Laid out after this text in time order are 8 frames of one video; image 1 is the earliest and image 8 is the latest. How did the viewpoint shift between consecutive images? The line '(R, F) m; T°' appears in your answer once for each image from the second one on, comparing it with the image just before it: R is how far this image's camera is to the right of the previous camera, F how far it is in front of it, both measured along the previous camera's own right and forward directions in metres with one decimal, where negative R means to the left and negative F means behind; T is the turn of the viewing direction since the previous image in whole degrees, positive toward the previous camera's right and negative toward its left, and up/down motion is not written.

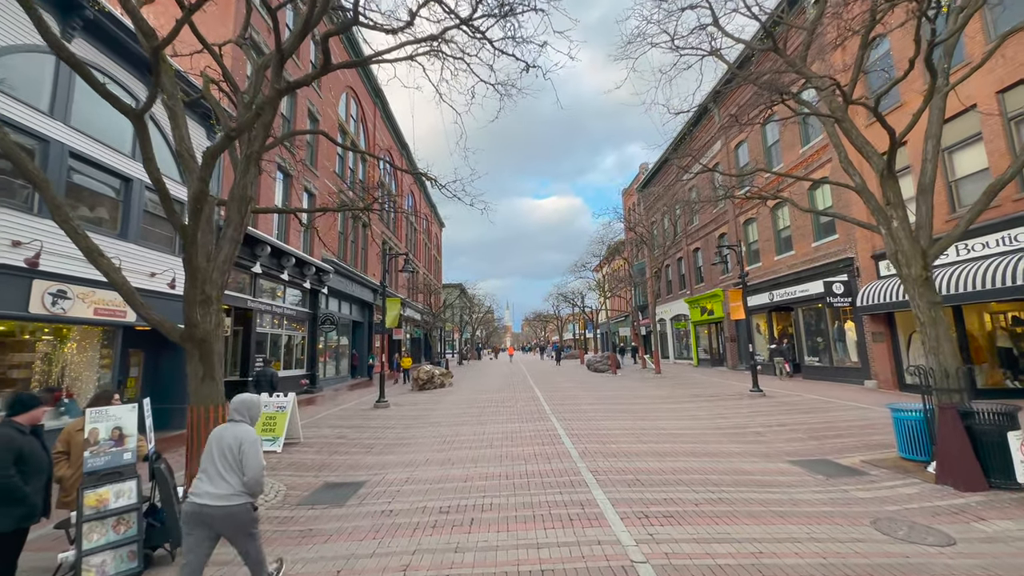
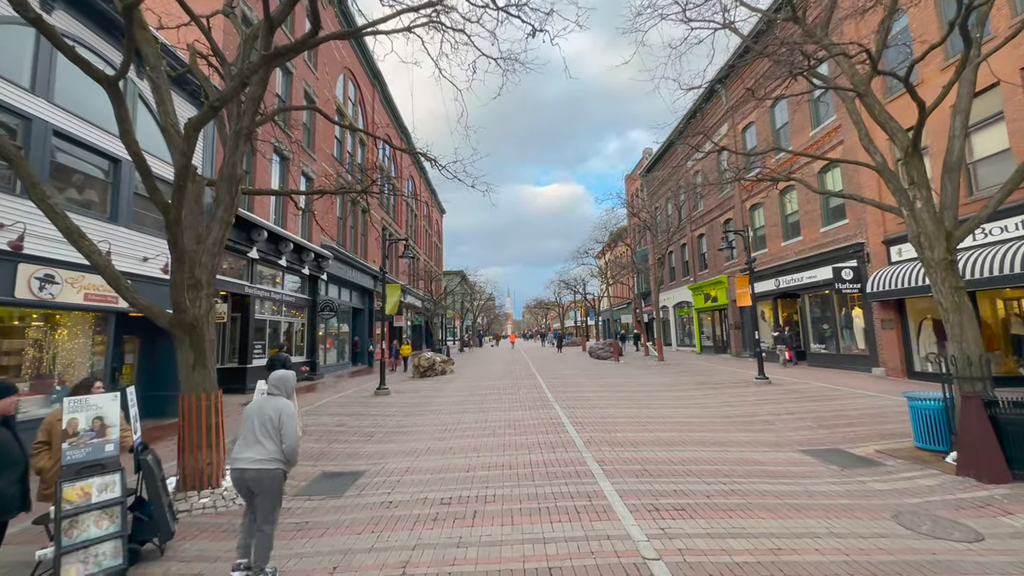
(0.0, +0.3) m; 0°
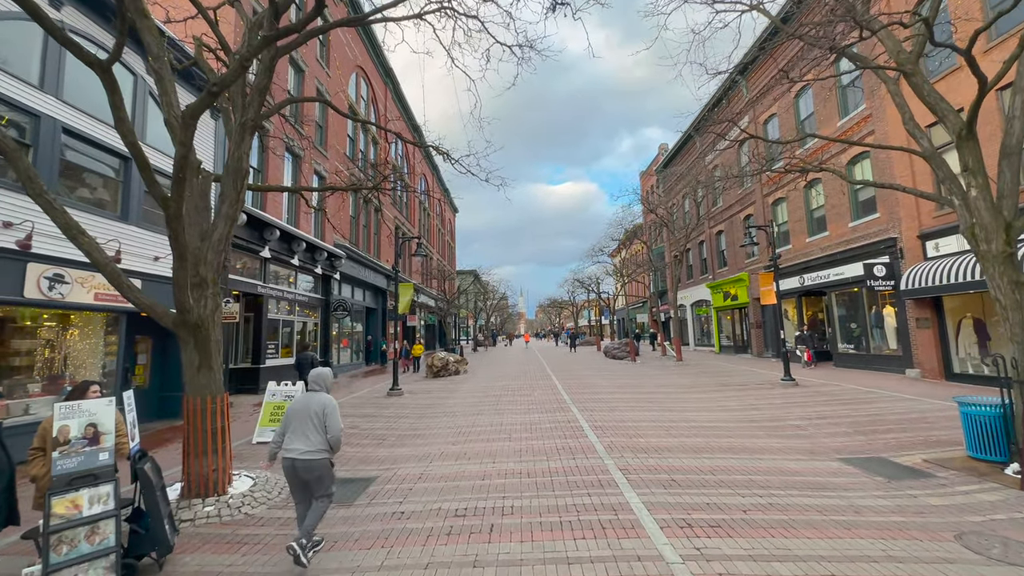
(-0.1, +0.4) m; -2°
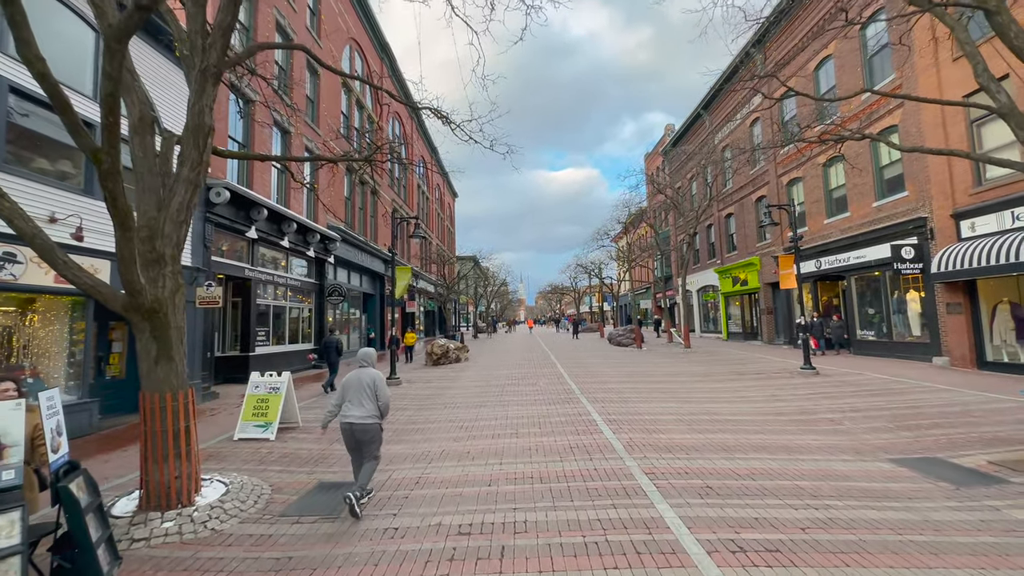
(-0.1, +0.9) m; 0°
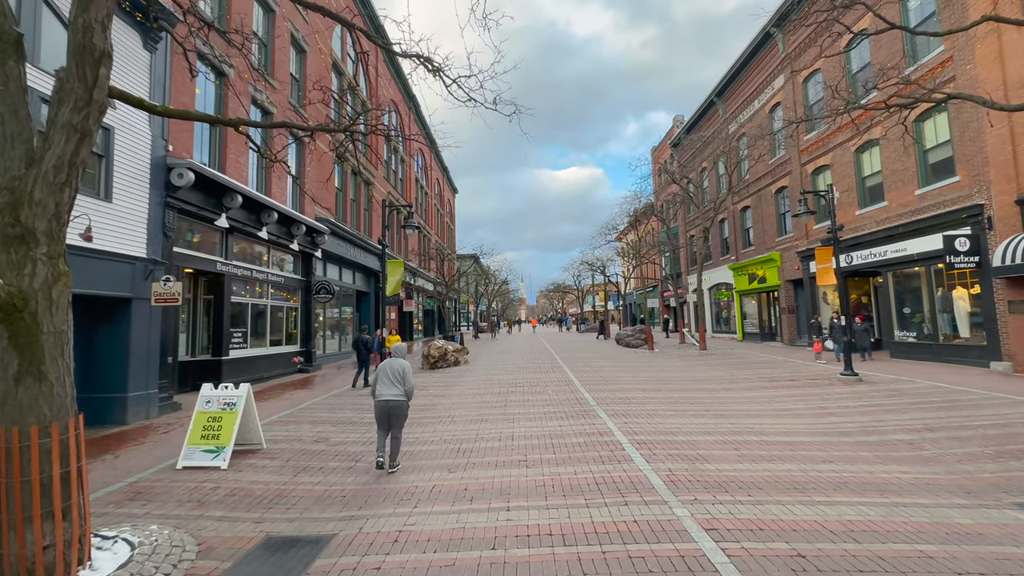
(-0.1, +1.5) m; 0°
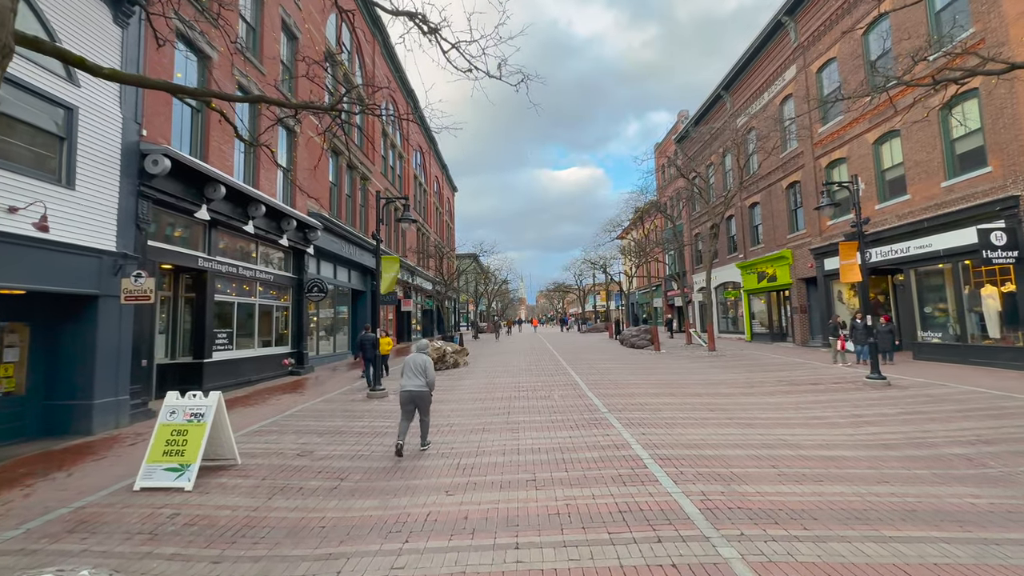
(-0.1, +0.8) m; 0°
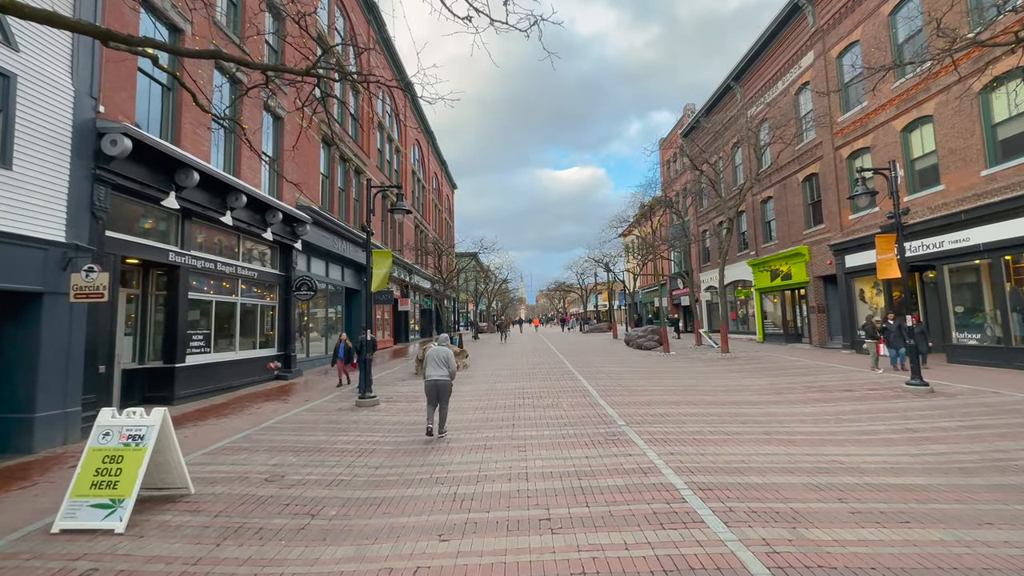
(-0.1, +1.1) m; 0°
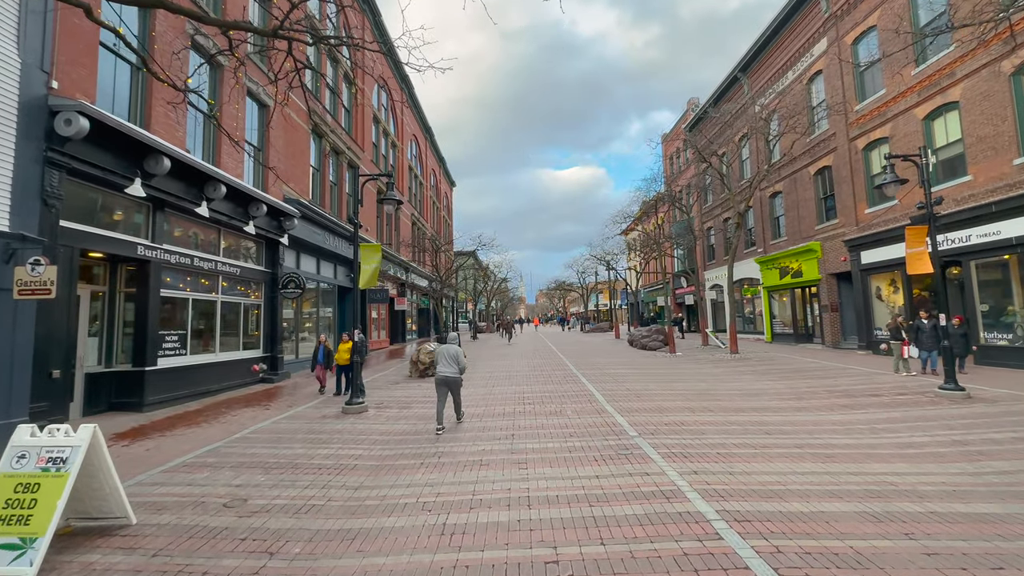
(0.0, +0.8) m; 0°
